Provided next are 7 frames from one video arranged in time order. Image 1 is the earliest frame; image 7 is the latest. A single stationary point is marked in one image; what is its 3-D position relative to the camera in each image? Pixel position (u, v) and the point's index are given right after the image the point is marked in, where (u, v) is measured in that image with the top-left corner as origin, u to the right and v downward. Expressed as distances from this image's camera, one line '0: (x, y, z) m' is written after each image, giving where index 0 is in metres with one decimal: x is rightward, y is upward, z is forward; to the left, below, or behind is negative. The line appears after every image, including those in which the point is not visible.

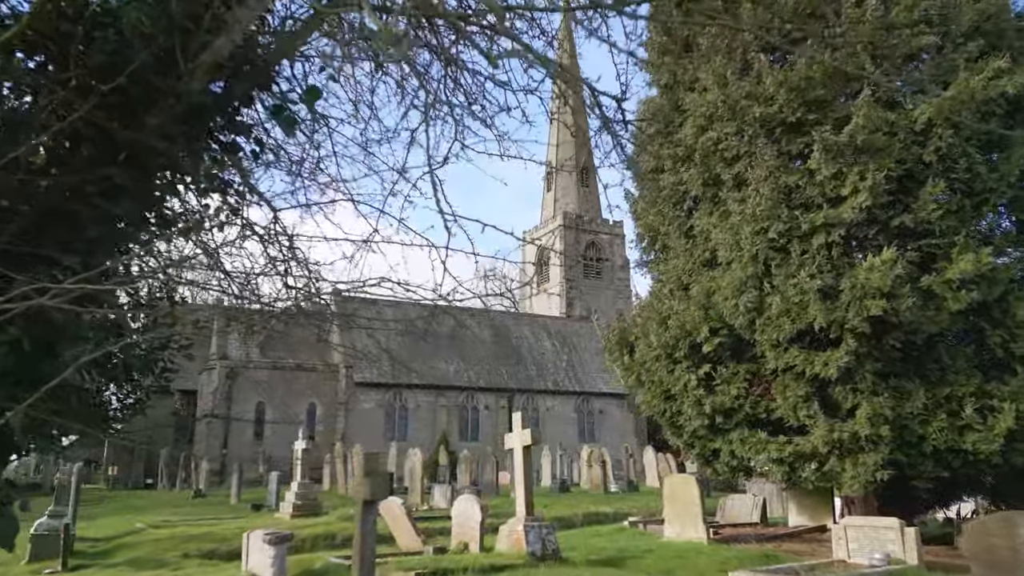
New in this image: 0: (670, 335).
0: (+2.7, -0.8, +12.8) m
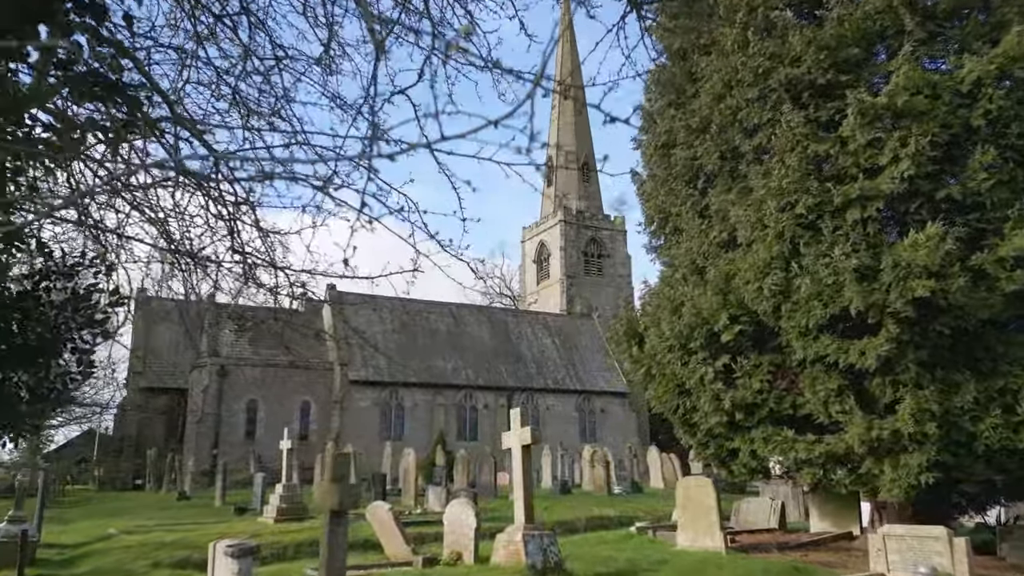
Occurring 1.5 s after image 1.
0: (+2.6, -0.6, +11.6) m
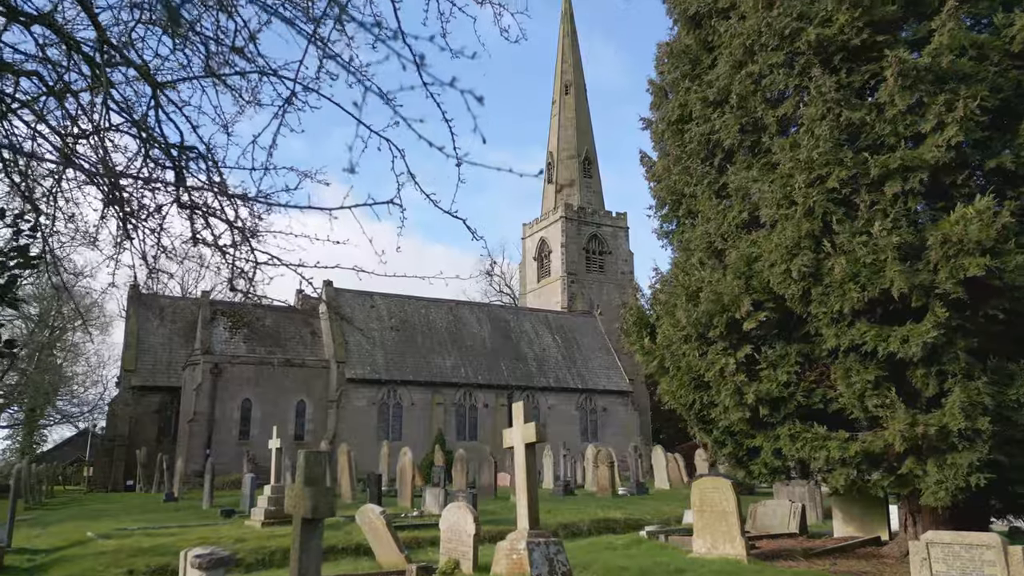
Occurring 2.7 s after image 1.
0: (+2.7, -0.3, +10.6) m
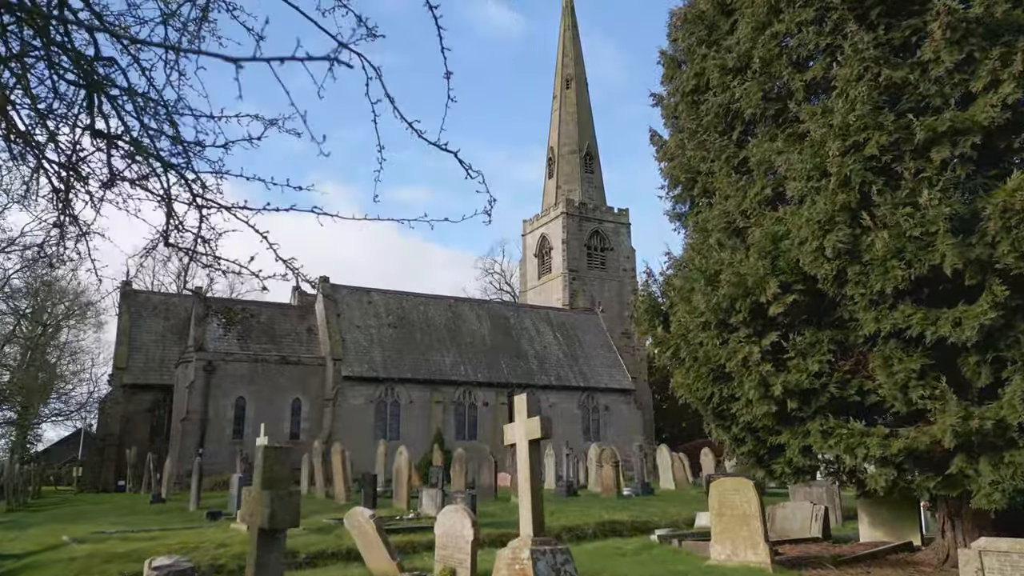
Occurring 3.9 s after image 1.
0: (+2.7, -0.1, +9.7) m
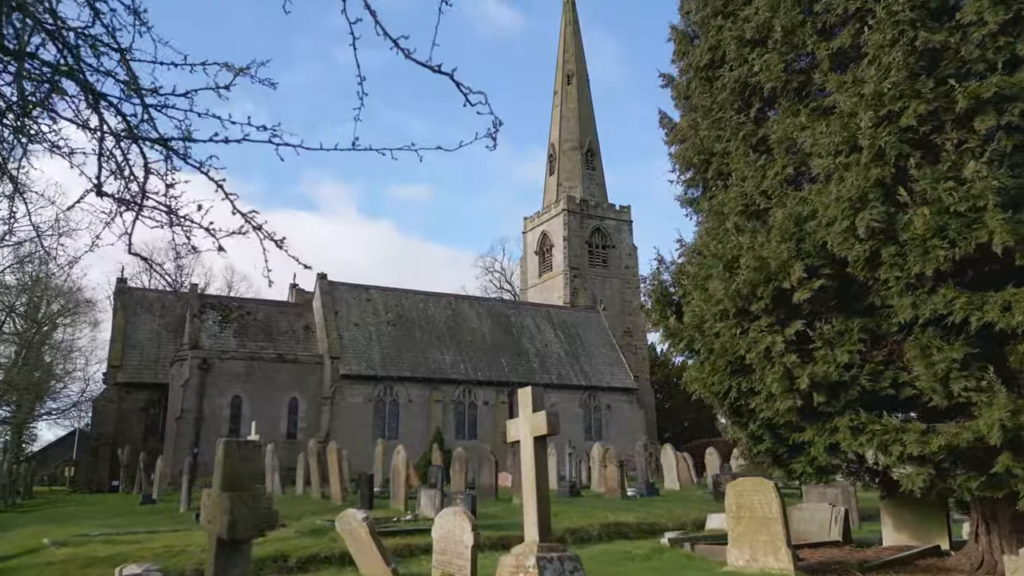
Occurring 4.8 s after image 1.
0: (+2.7, +0.1, +9.0) m
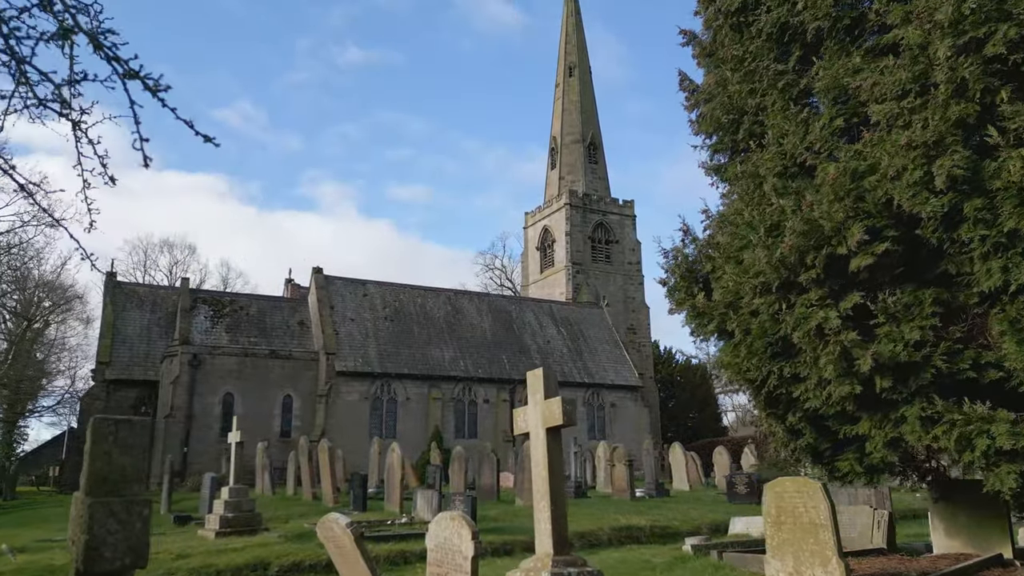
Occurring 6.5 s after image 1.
0: (+2.8, +0.4, +7.7) m
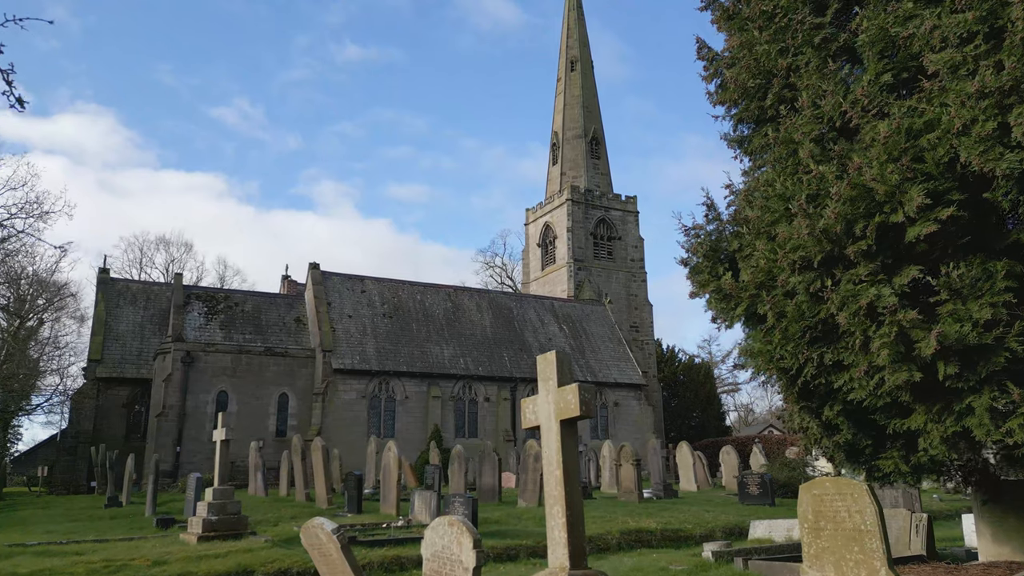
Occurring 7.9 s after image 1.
0: (+2.9, +0.6, +6.8) m
